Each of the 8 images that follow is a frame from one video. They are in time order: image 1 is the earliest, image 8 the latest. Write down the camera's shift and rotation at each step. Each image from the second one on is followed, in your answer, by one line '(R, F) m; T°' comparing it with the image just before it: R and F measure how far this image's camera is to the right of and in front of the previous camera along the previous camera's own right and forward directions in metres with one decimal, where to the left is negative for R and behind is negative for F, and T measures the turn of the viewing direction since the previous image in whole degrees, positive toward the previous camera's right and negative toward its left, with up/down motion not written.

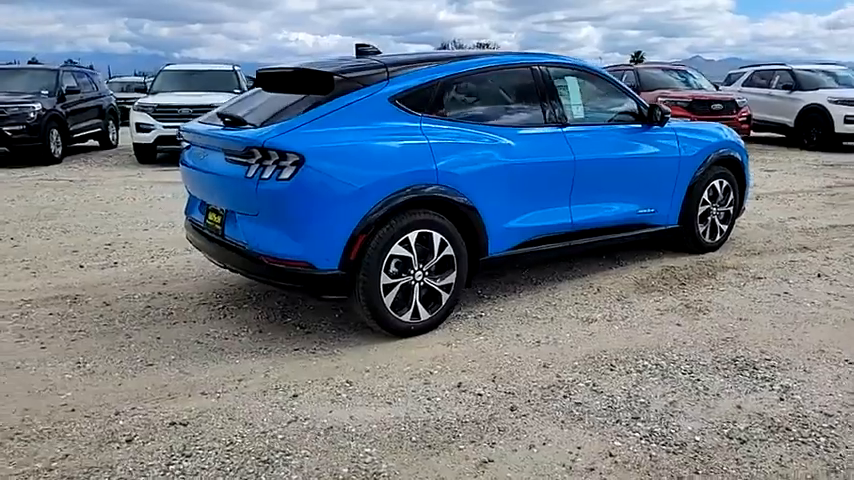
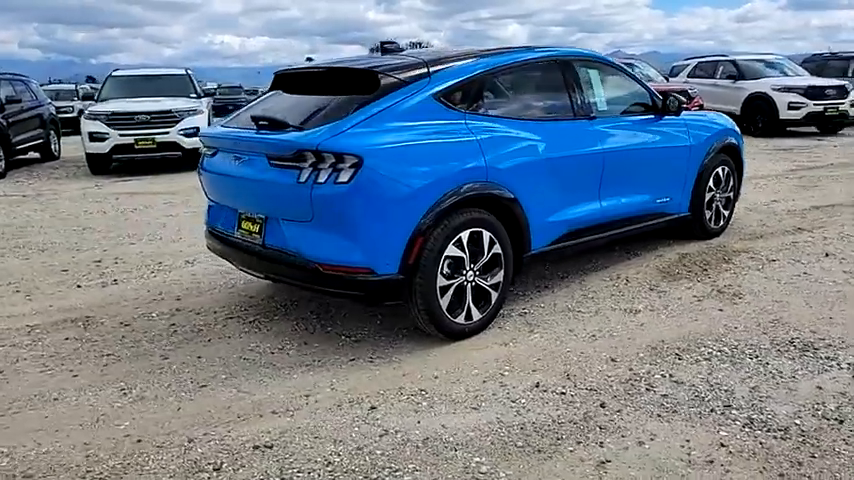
(-0.7, +0.1) m; +5°
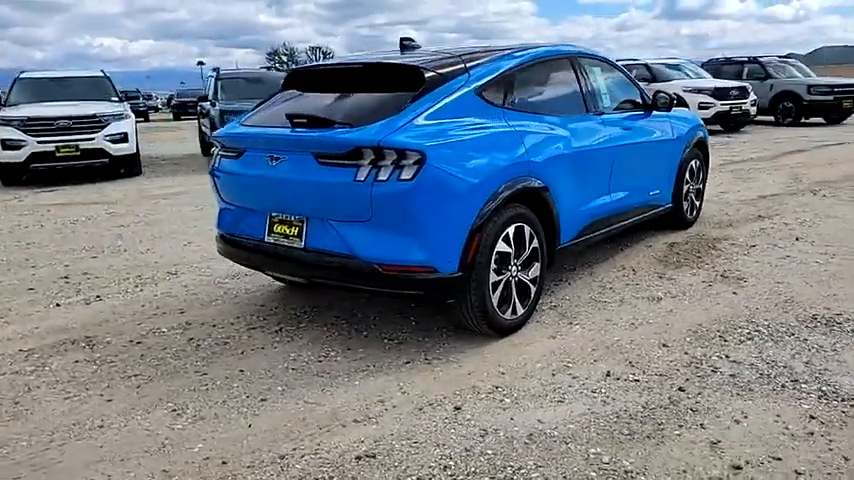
(-0.9, +0.1) m; +8°
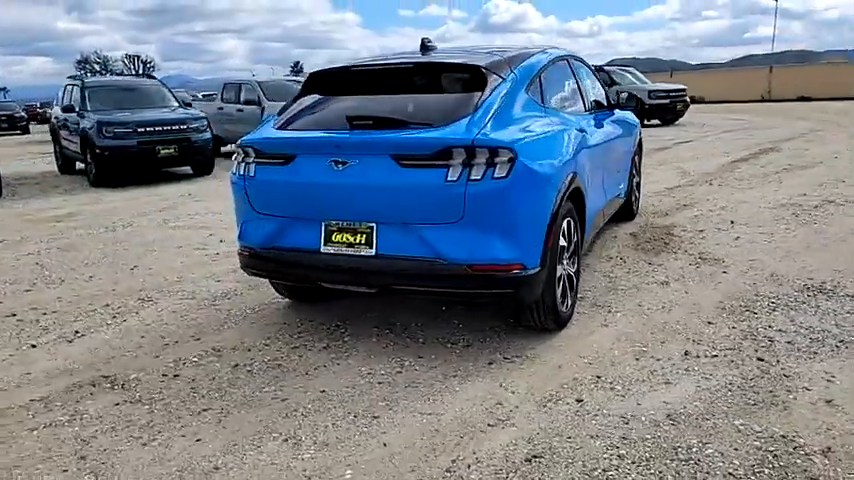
(-1.3, +0.2) m; +13°
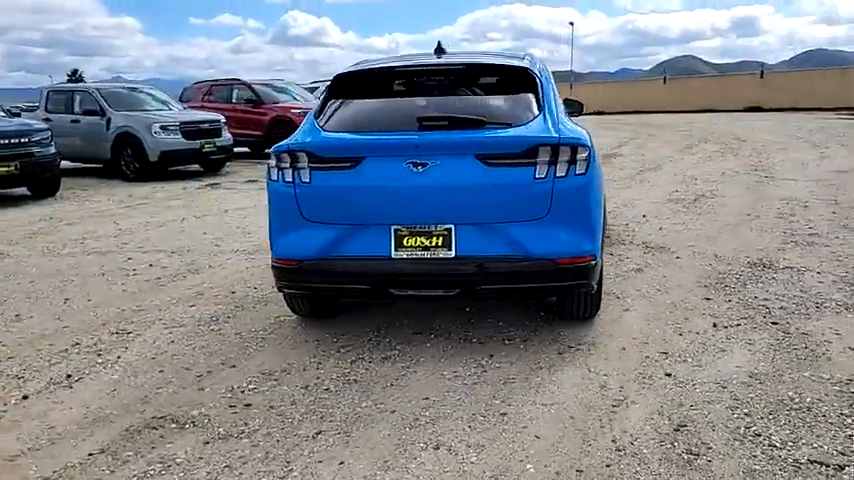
(-1.5, +0.2) m; +16°
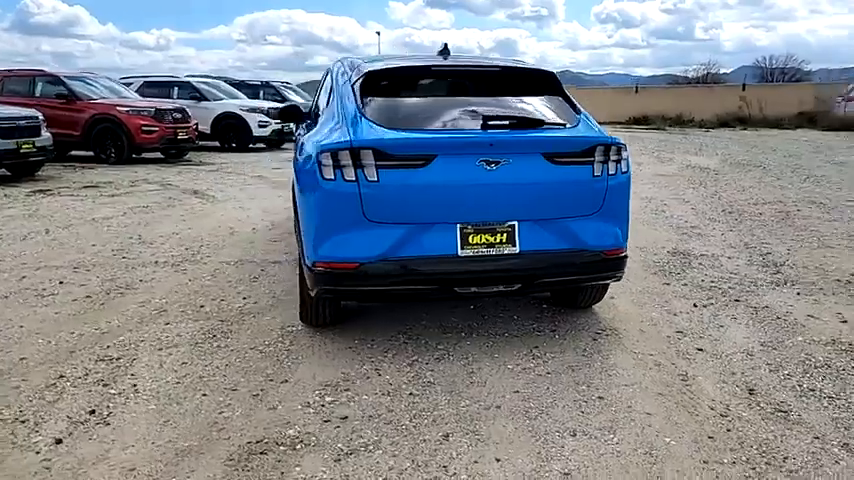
(-1.5, +0.2) m; +18°
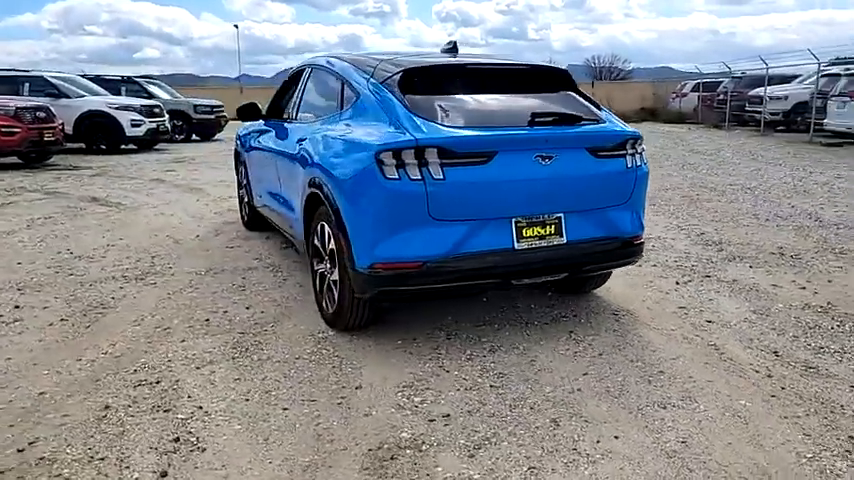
(-1.2, +0.1) m; +12°
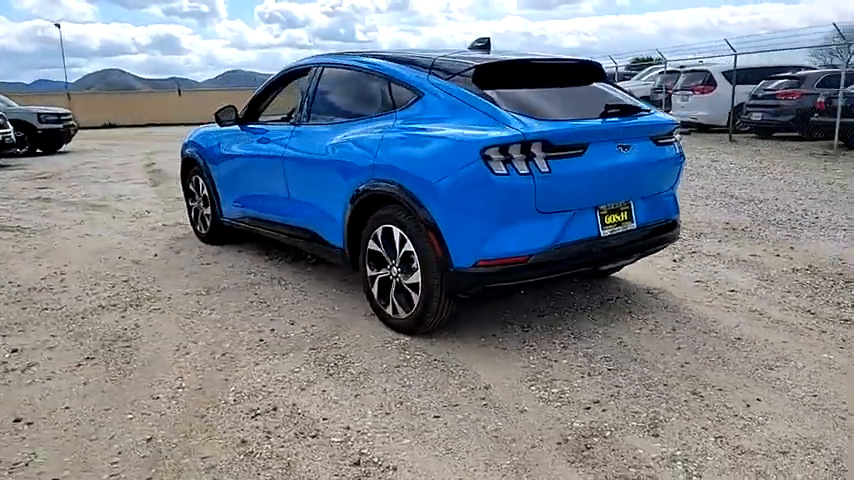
(-1.5, +0.2) m; +13°
